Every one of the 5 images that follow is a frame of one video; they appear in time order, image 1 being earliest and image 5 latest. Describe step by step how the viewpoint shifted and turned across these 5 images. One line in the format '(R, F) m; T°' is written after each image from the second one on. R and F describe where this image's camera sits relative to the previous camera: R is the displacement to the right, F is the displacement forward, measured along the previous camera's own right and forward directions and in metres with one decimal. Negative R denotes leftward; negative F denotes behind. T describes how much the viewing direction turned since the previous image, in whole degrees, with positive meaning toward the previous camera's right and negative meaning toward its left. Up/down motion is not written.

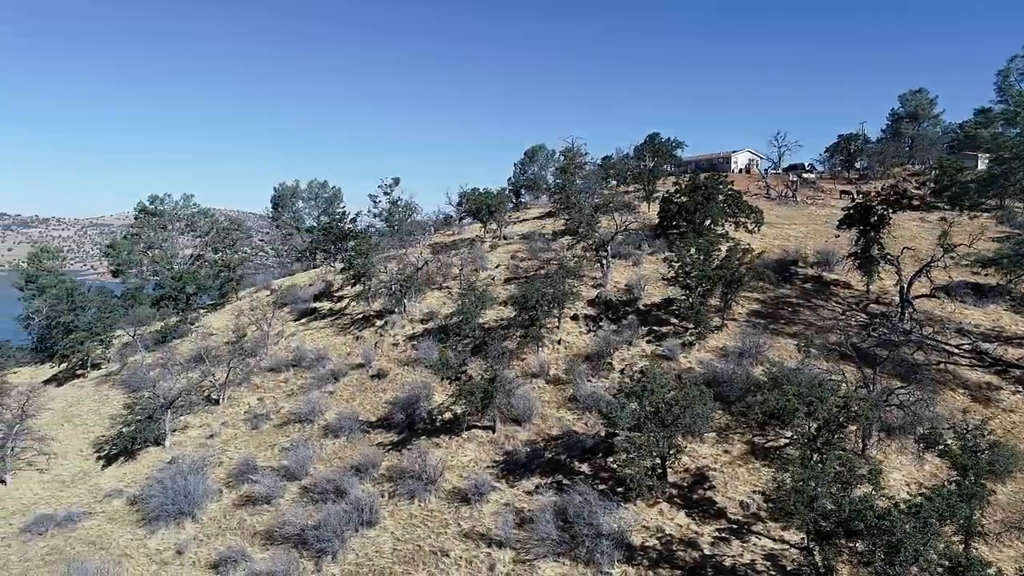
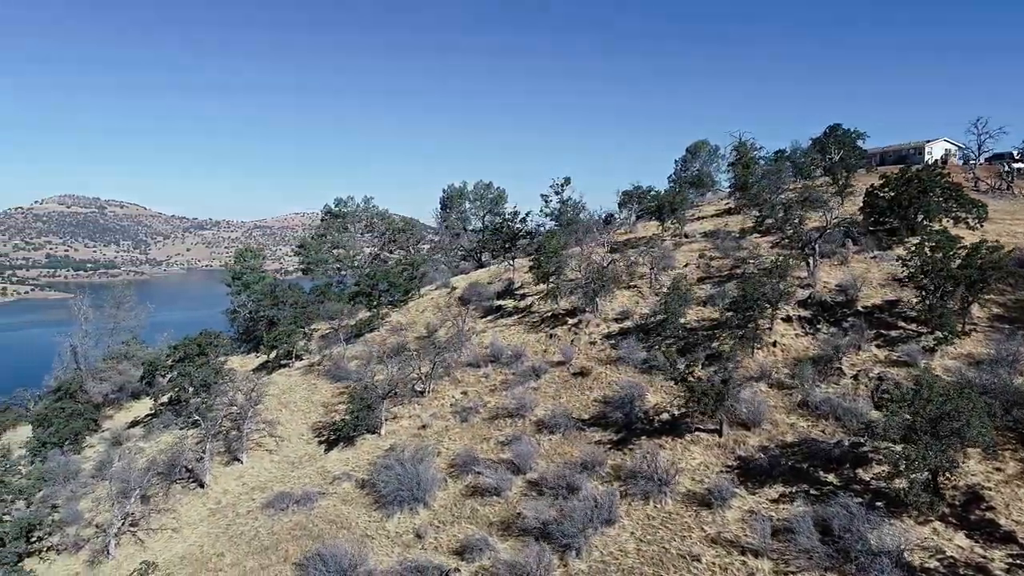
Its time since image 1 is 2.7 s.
(-2.0, -0.1) m; -11°
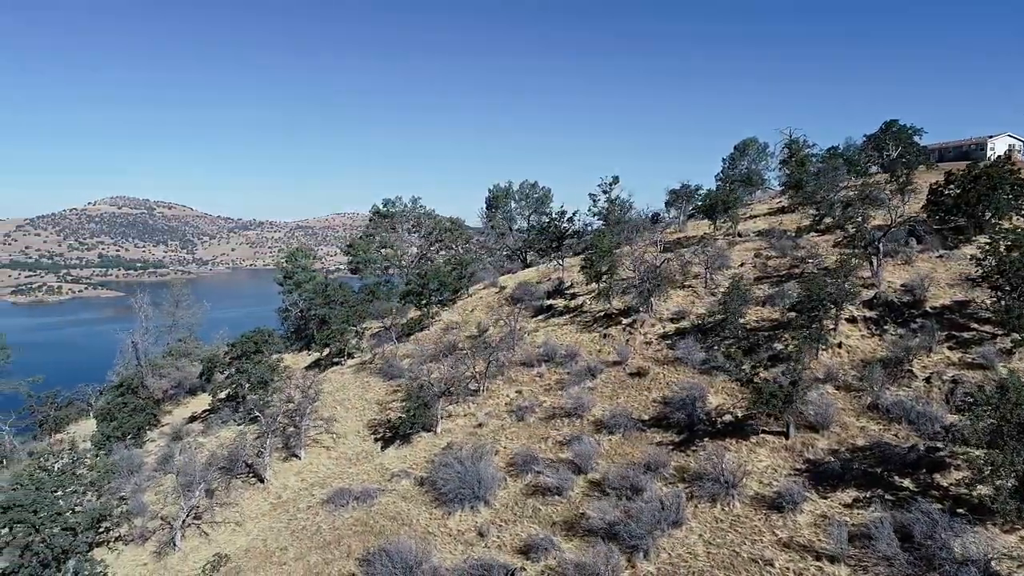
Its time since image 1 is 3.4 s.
(-0.5, 0.0) m; -3°
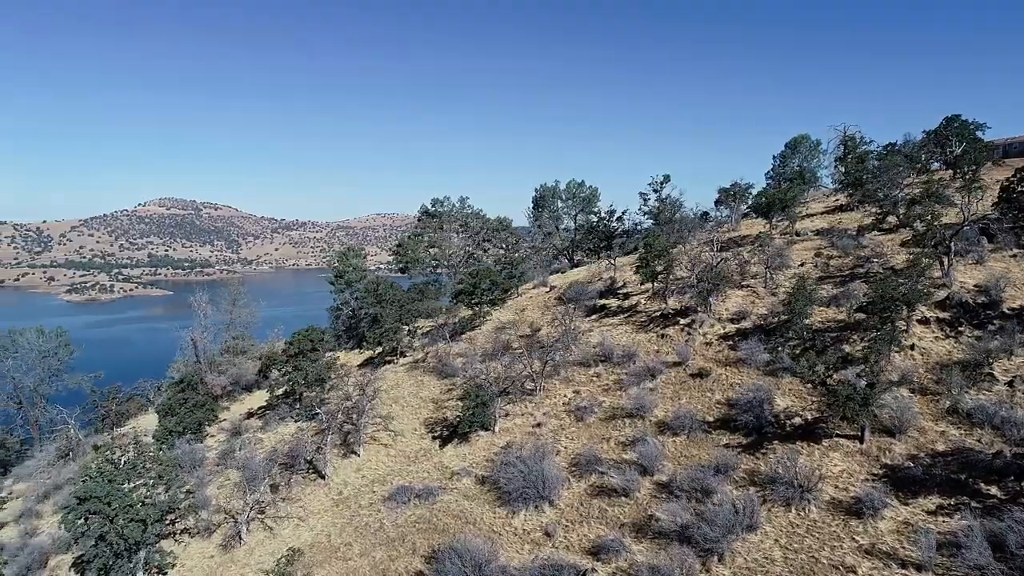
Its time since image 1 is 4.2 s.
(-0.6, 0.0) m; -3°
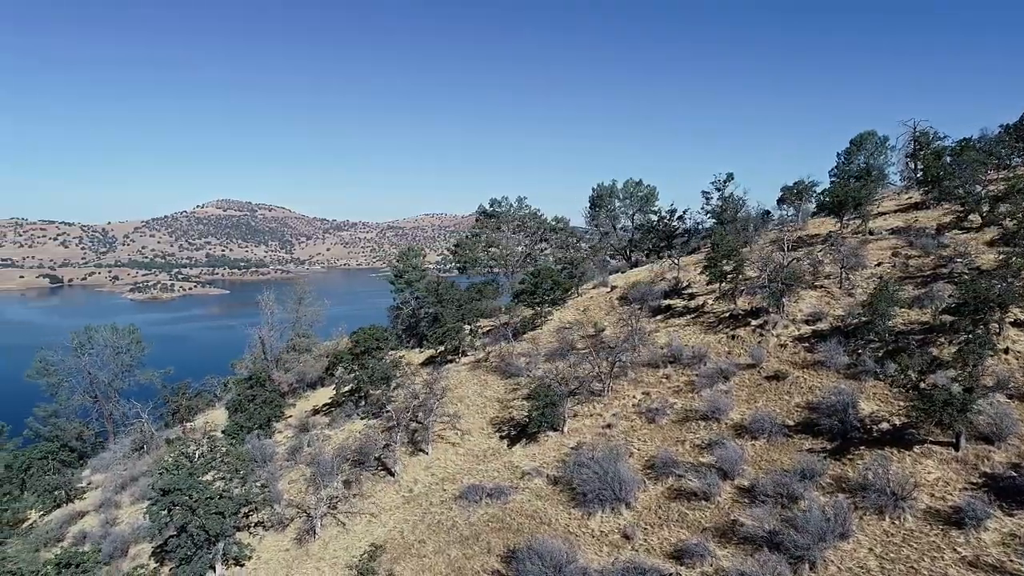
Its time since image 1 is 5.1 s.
(-0.7, 0.0) m; -4°
